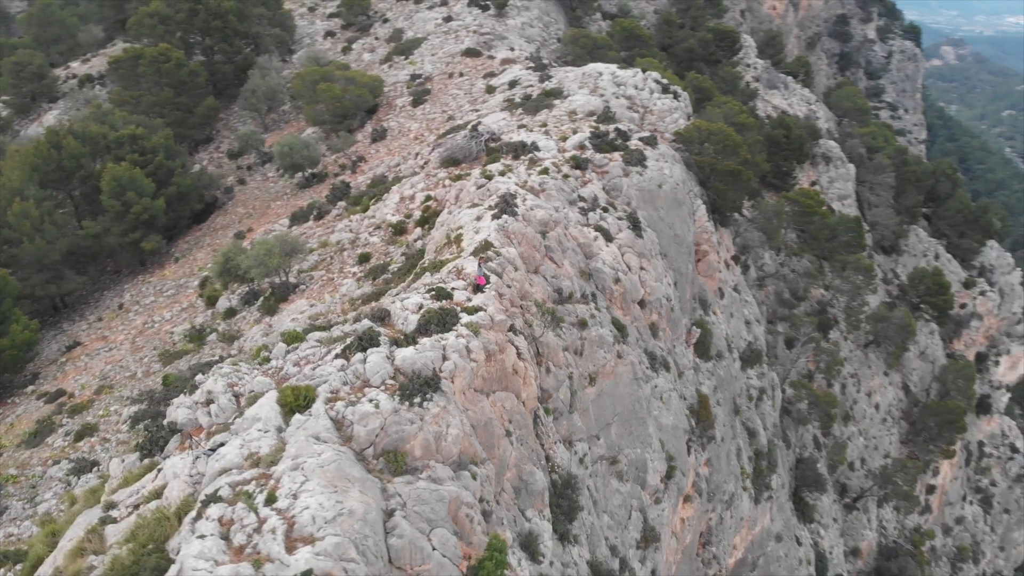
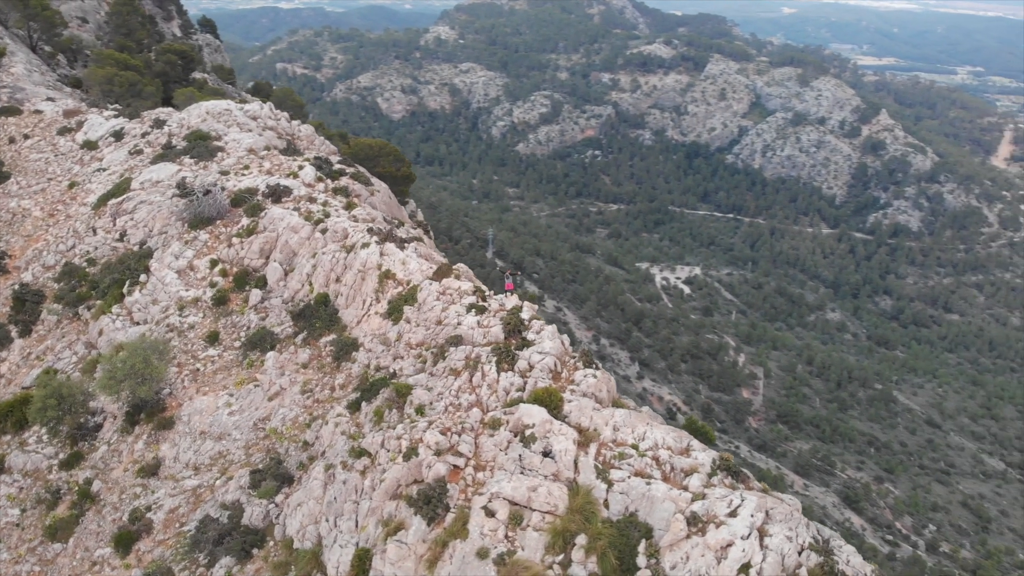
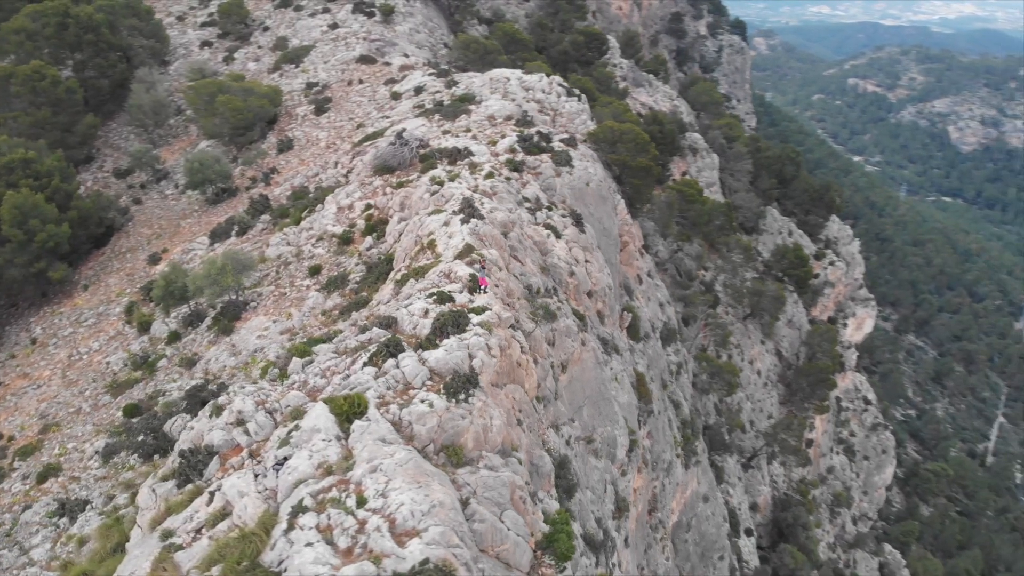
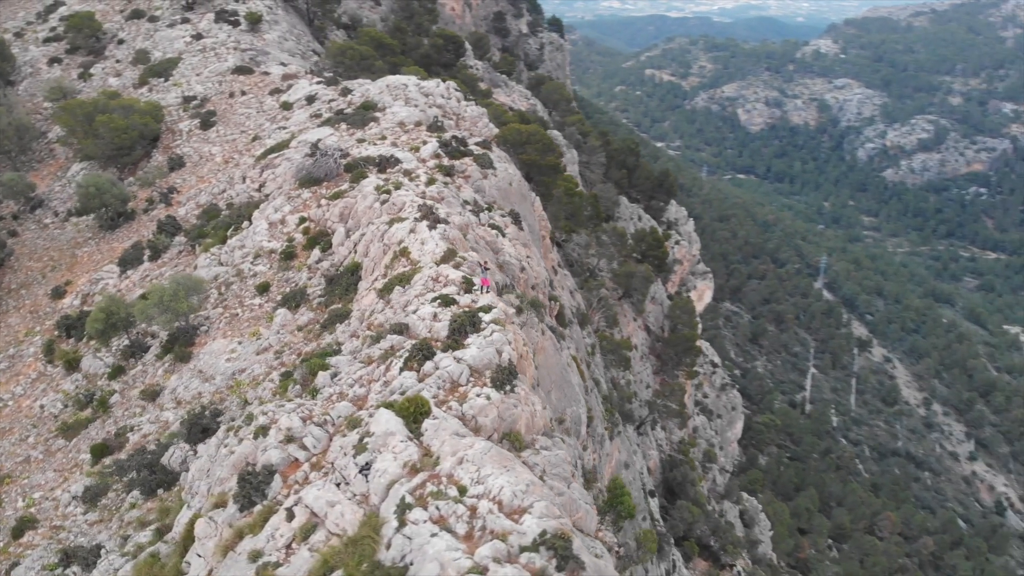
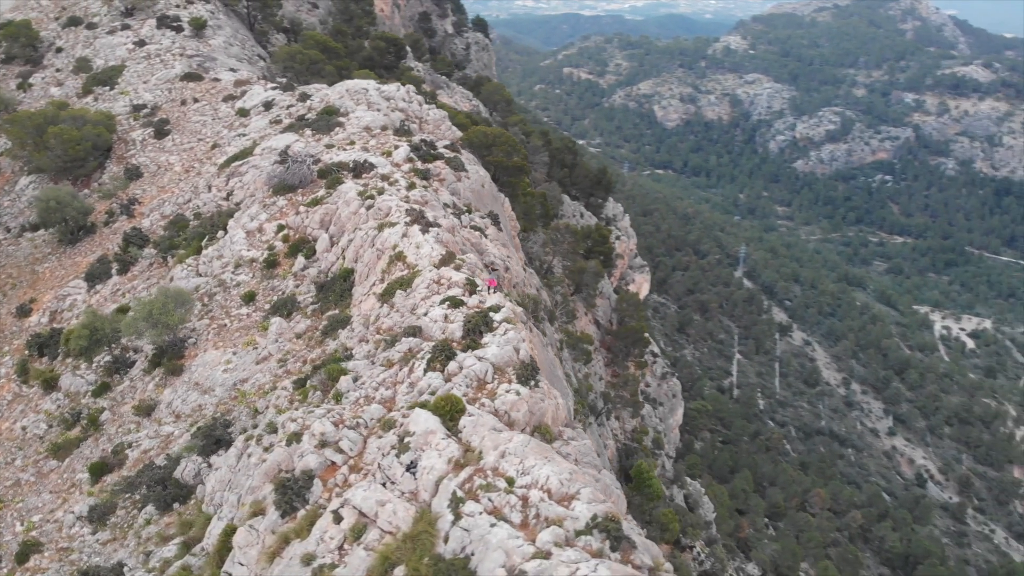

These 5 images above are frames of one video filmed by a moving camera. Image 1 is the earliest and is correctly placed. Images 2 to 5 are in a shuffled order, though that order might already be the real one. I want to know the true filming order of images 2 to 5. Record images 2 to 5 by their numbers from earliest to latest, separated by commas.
3, 4, 5, 2
